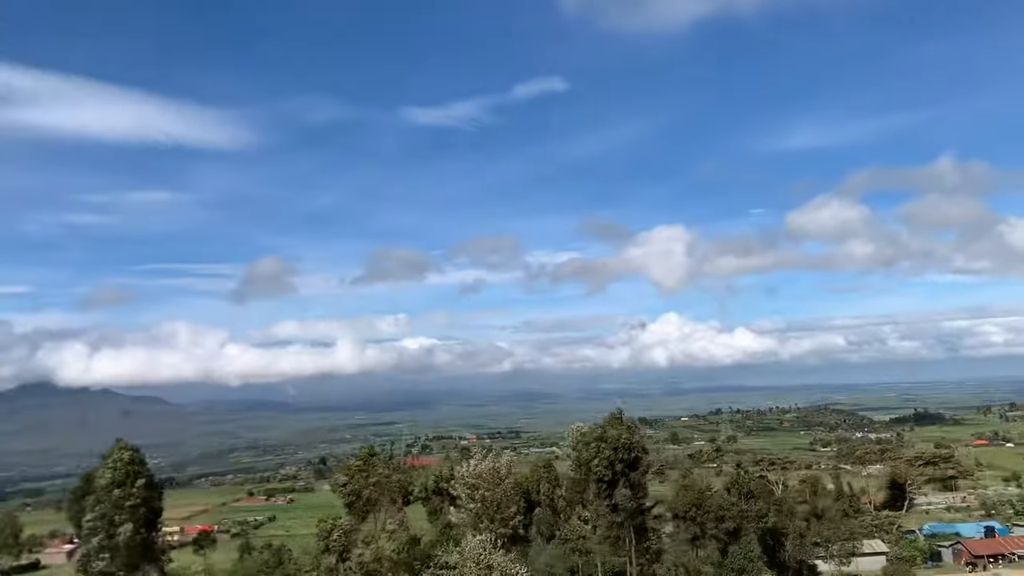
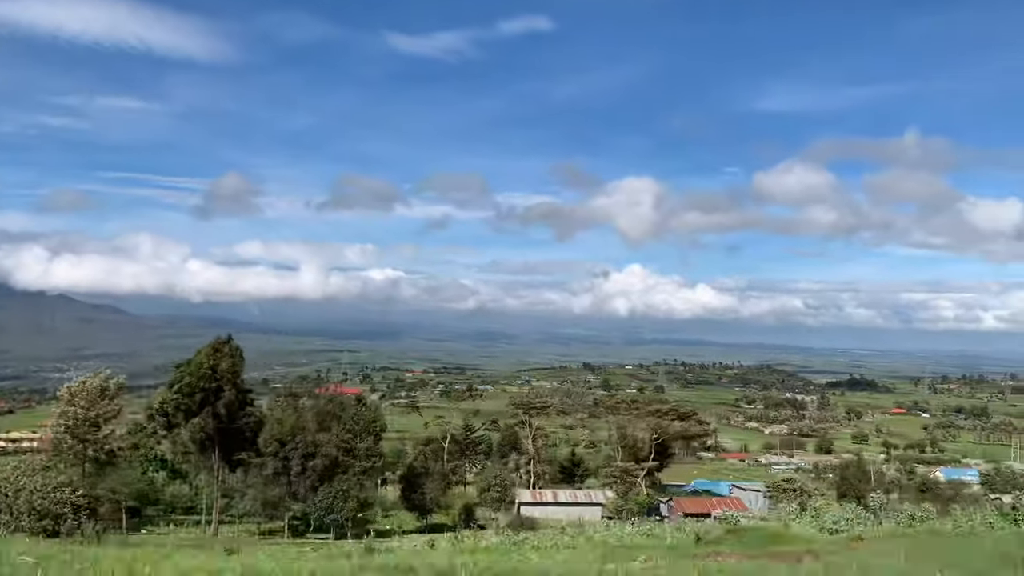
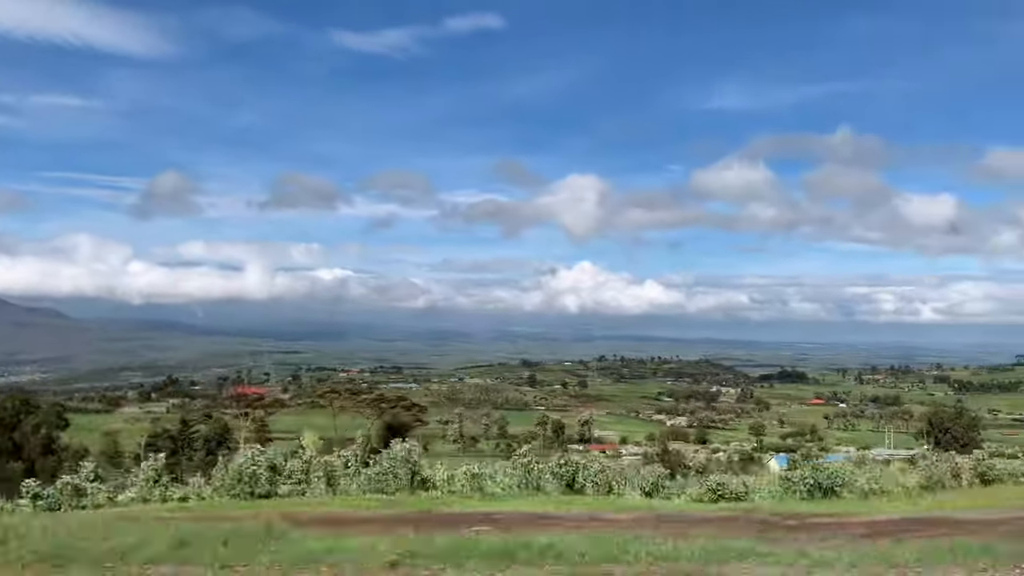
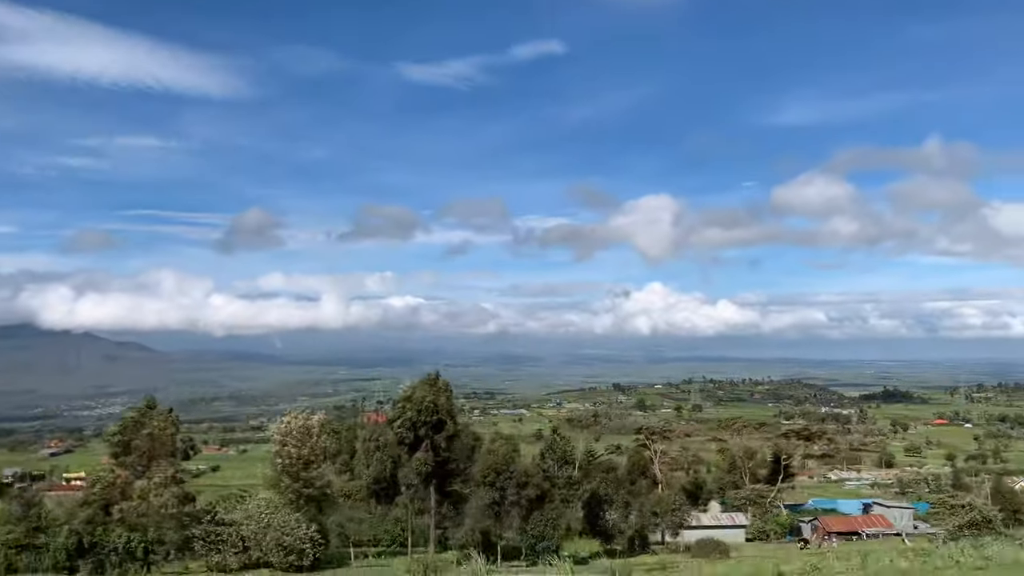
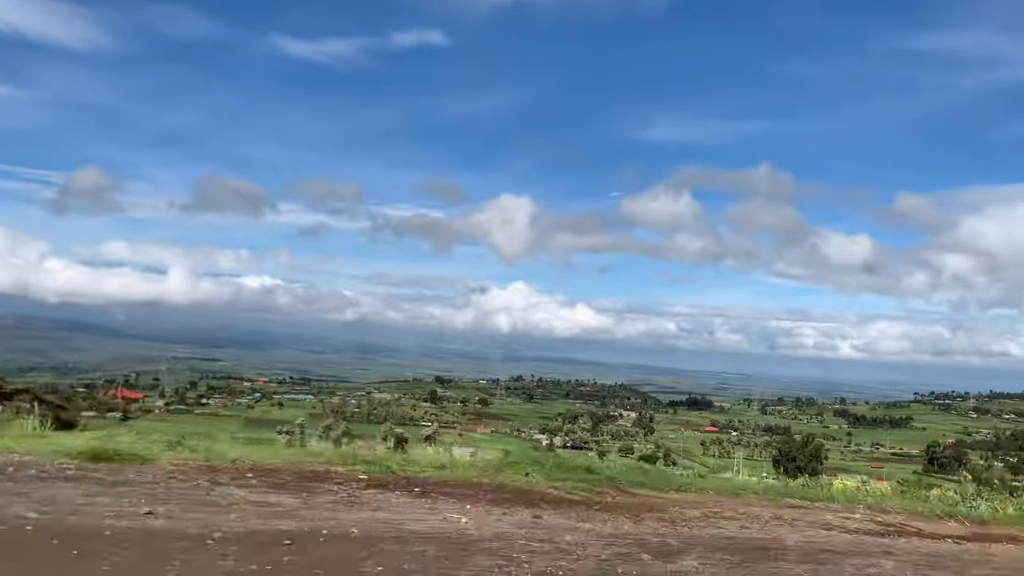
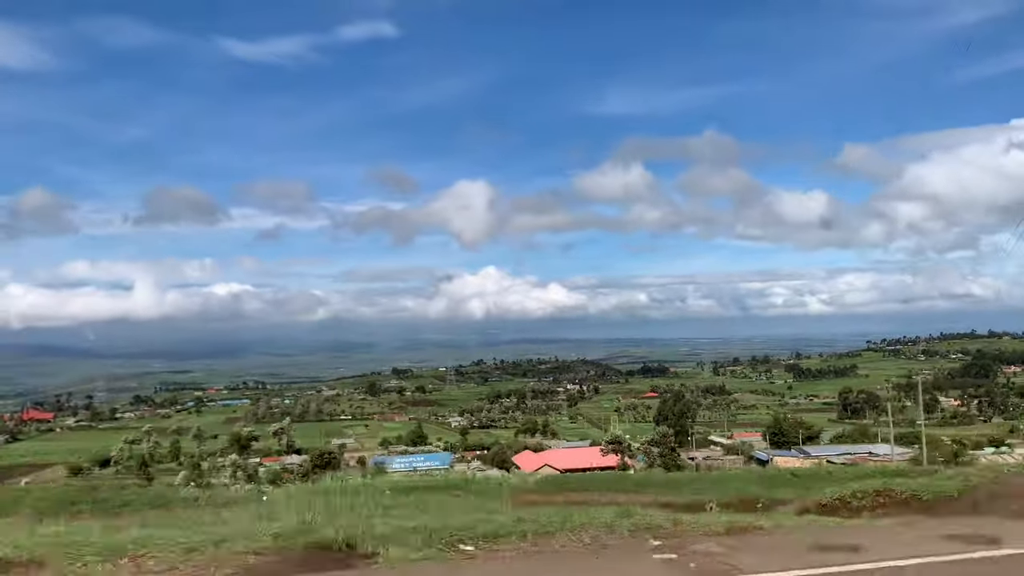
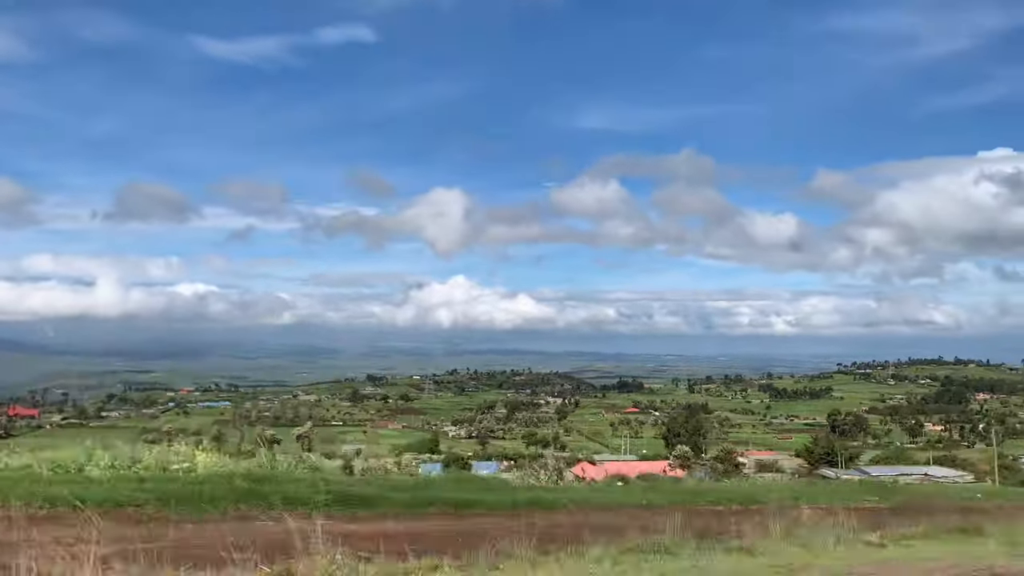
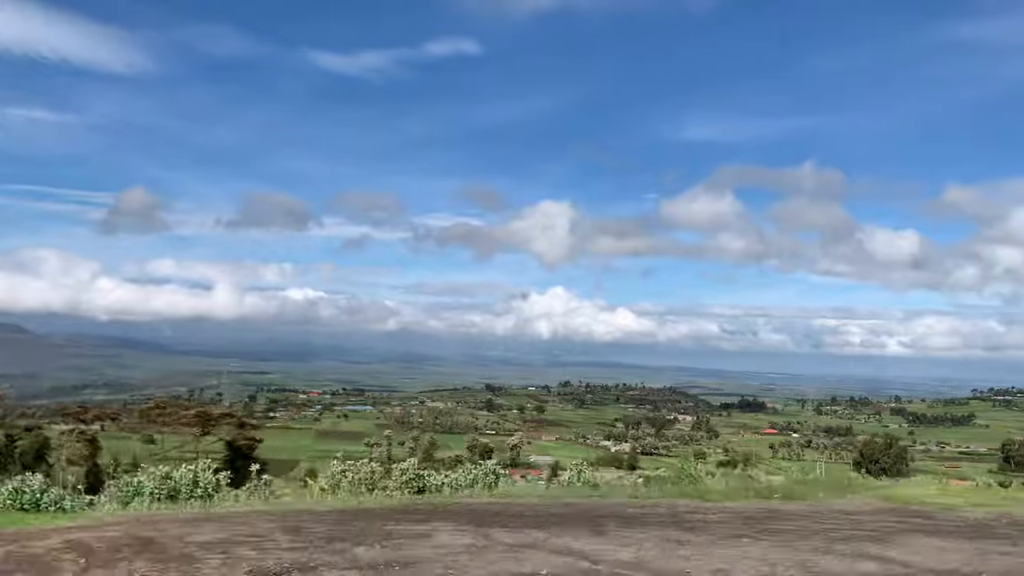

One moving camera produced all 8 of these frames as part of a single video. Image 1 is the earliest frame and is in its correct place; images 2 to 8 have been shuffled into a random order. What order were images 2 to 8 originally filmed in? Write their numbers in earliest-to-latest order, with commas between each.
4, 2, 3, 8, 5, 7, 6
